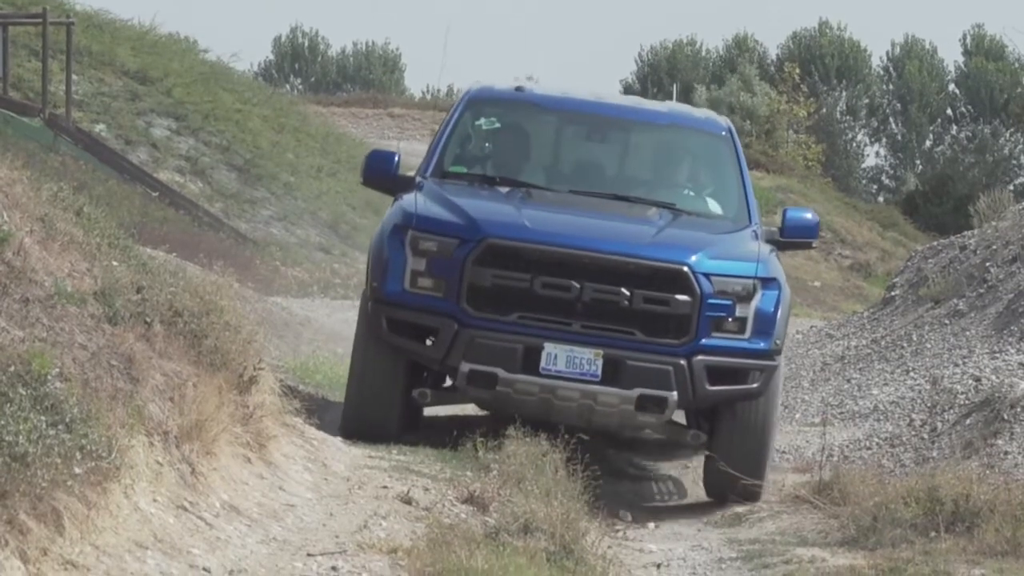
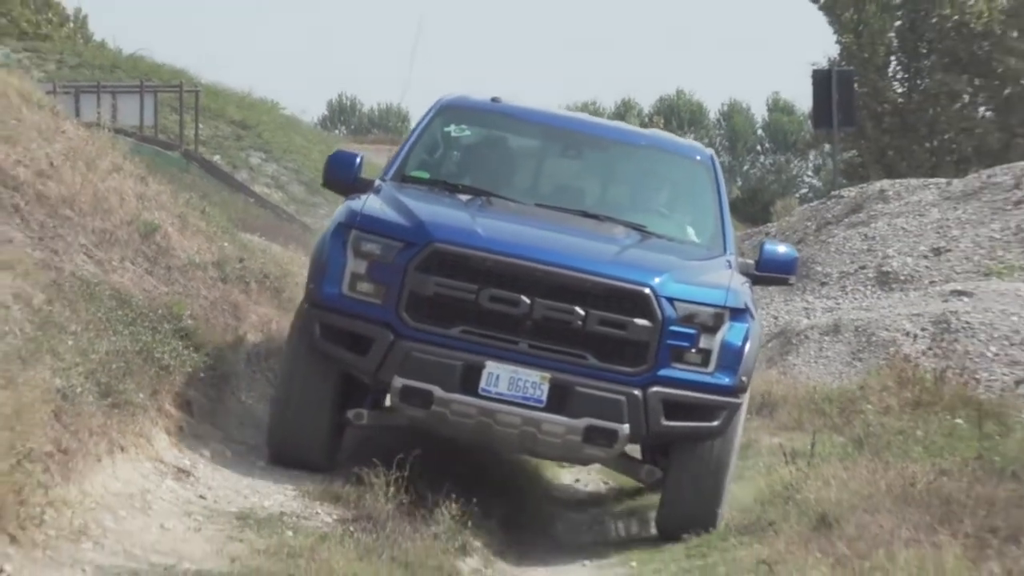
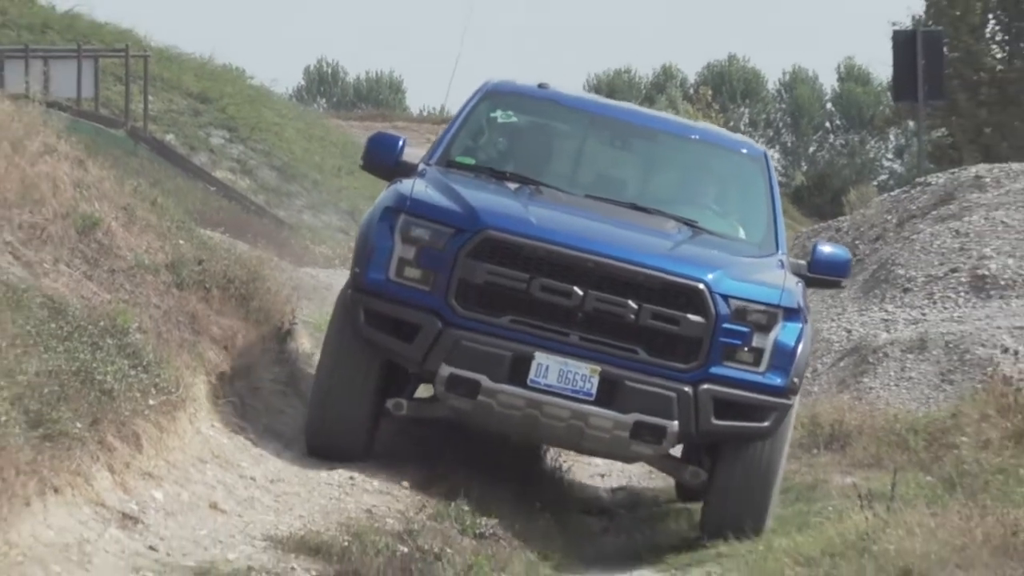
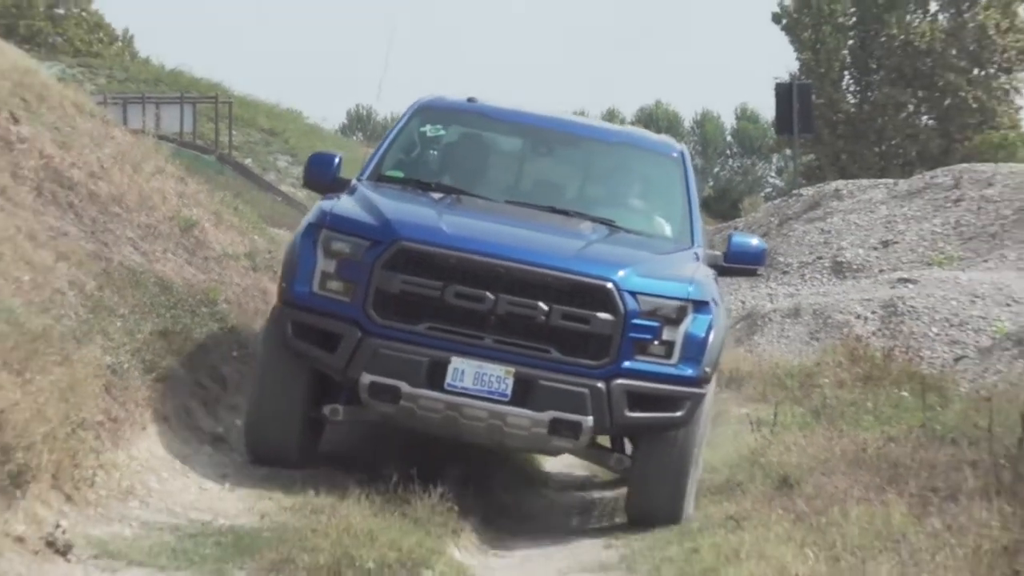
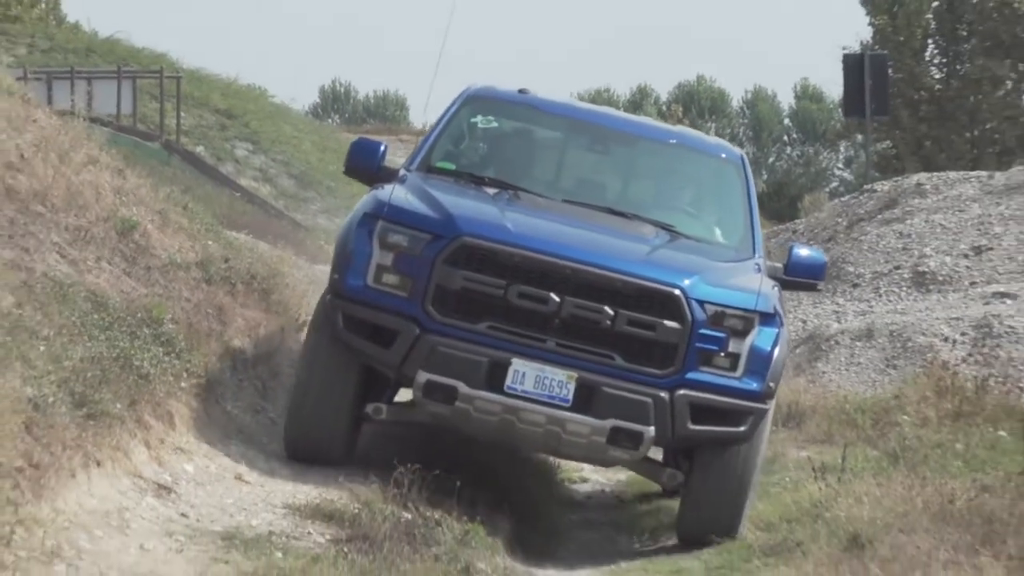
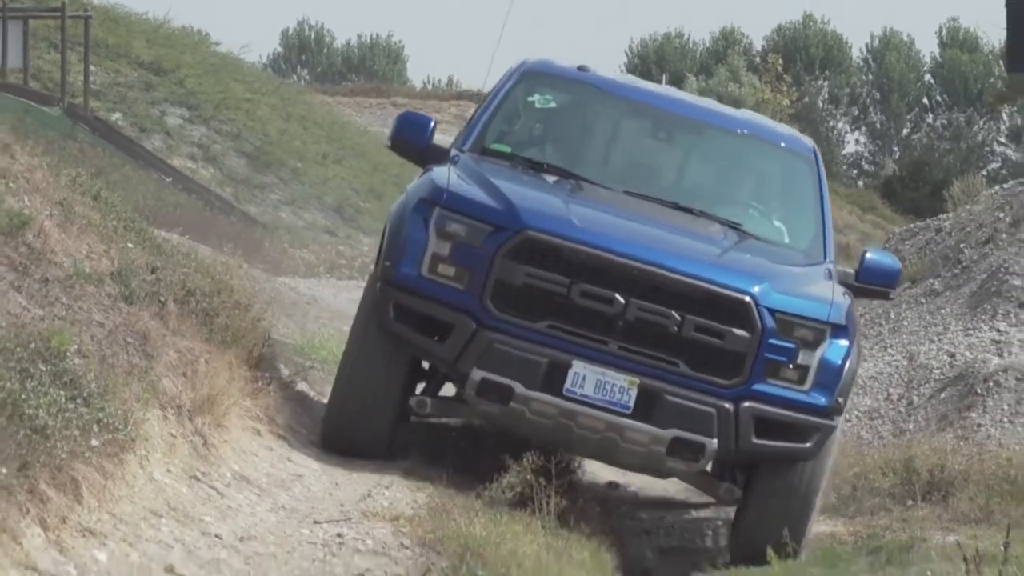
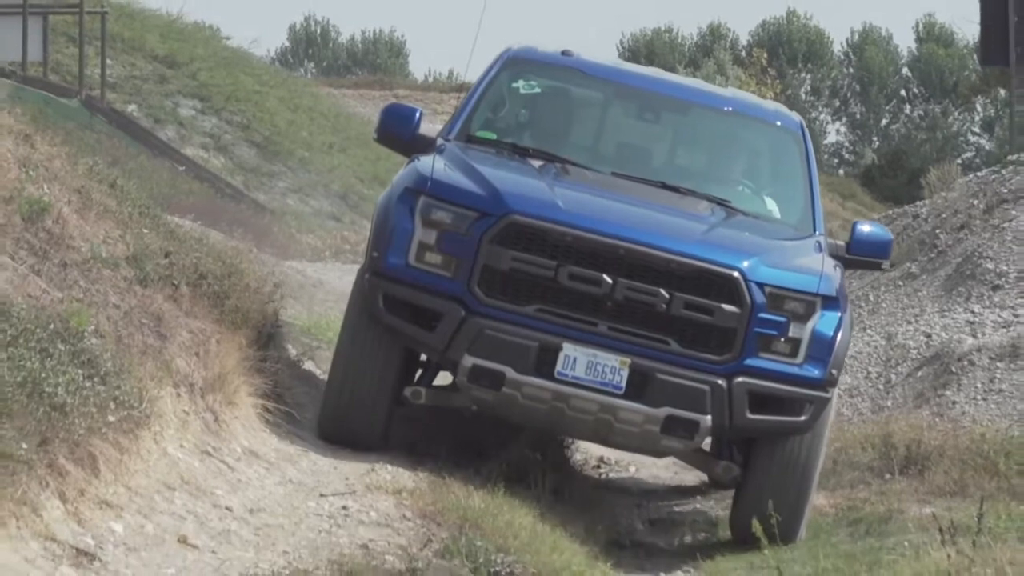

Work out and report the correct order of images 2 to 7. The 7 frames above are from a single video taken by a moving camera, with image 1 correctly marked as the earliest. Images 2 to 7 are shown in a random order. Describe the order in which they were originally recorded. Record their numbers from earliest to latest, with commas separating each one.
6, 7, 3, 5, 2, 4
